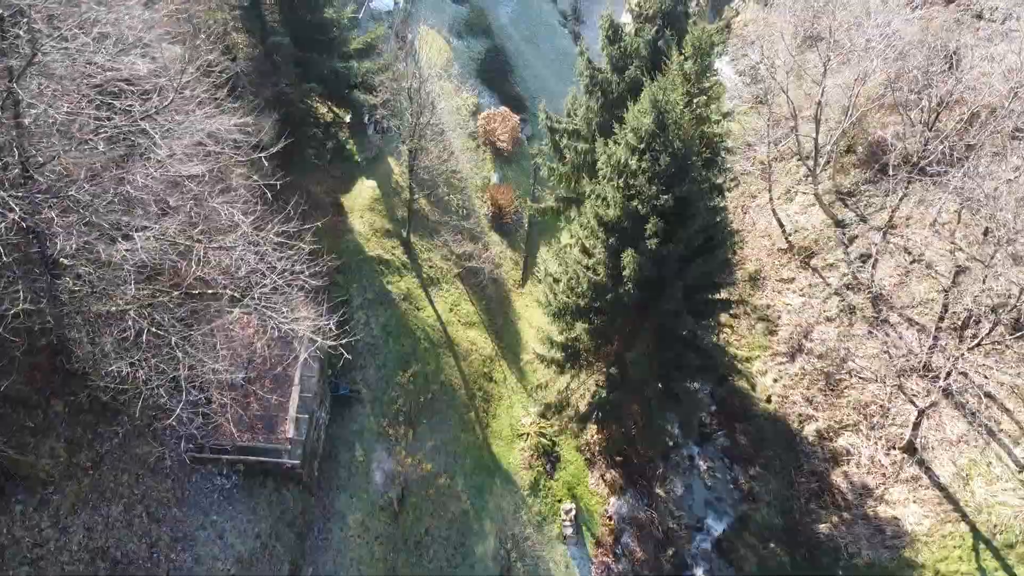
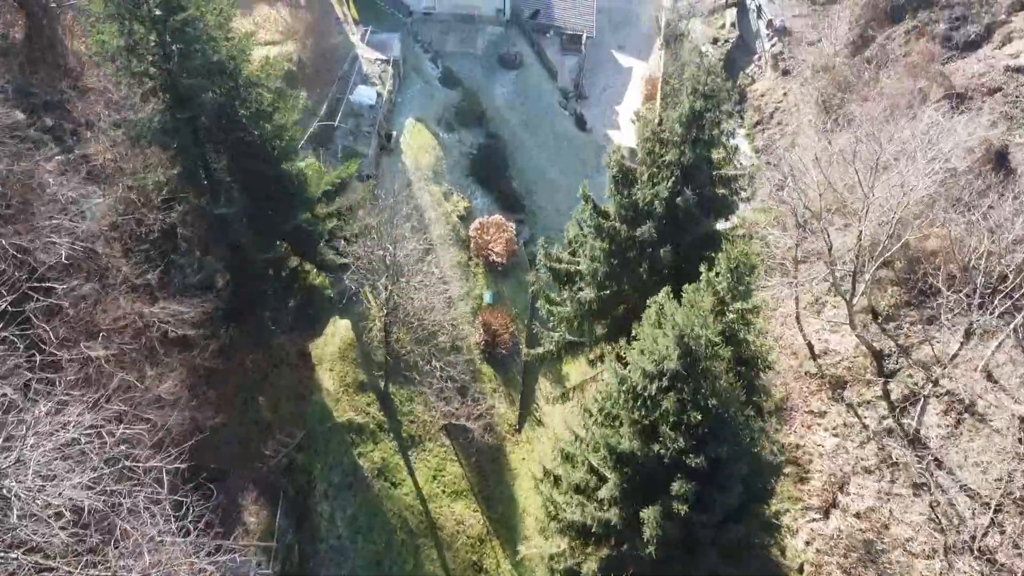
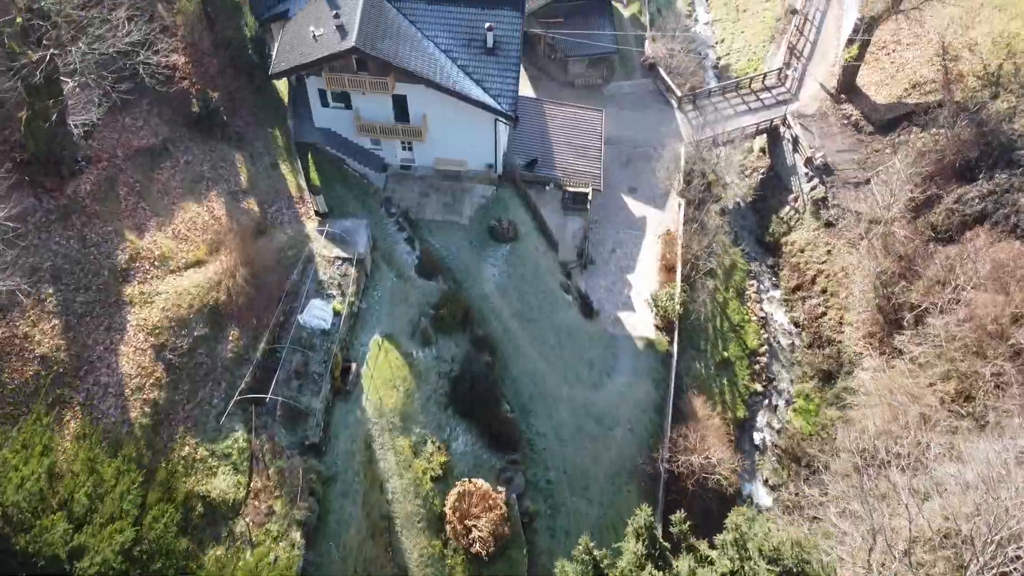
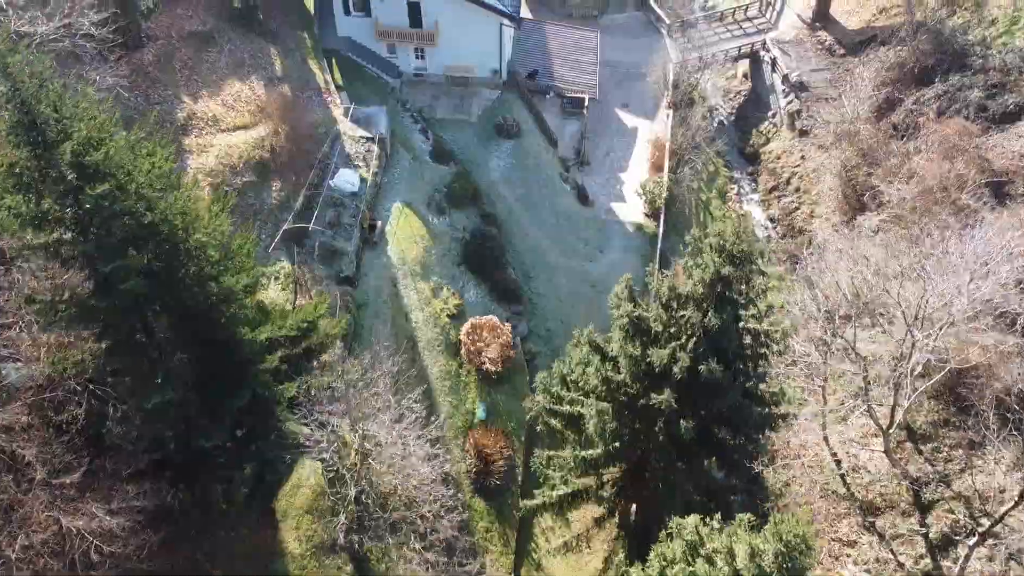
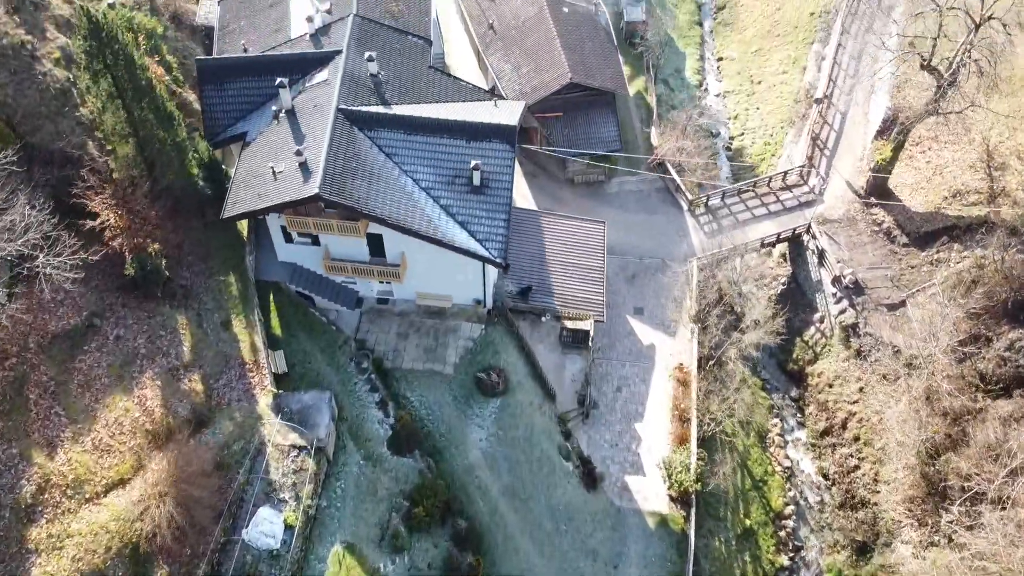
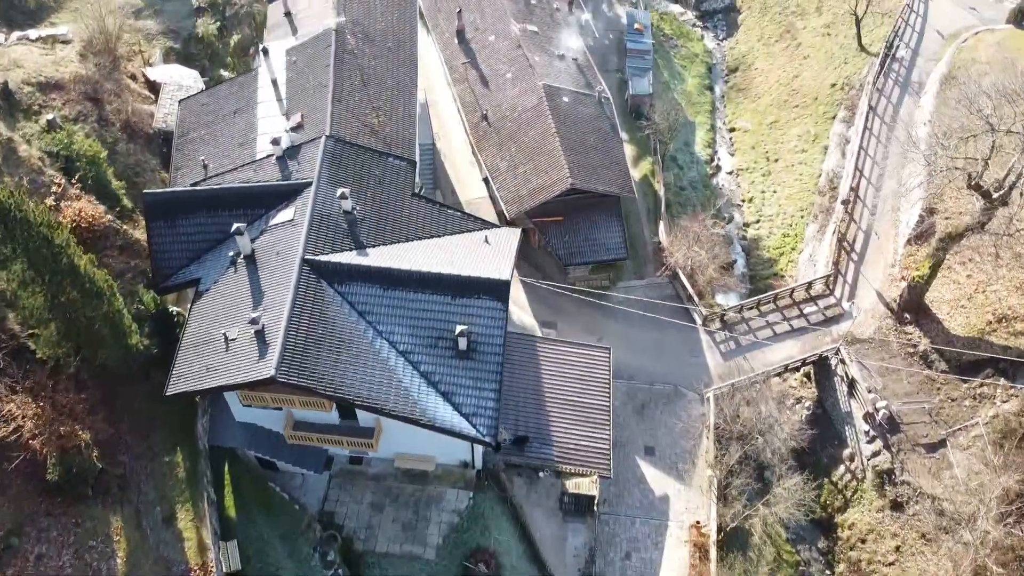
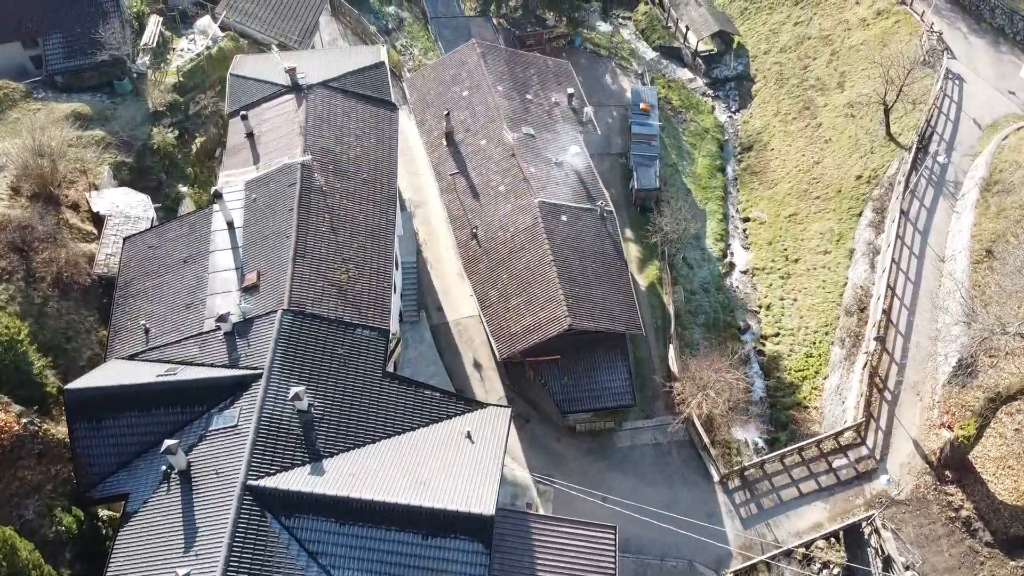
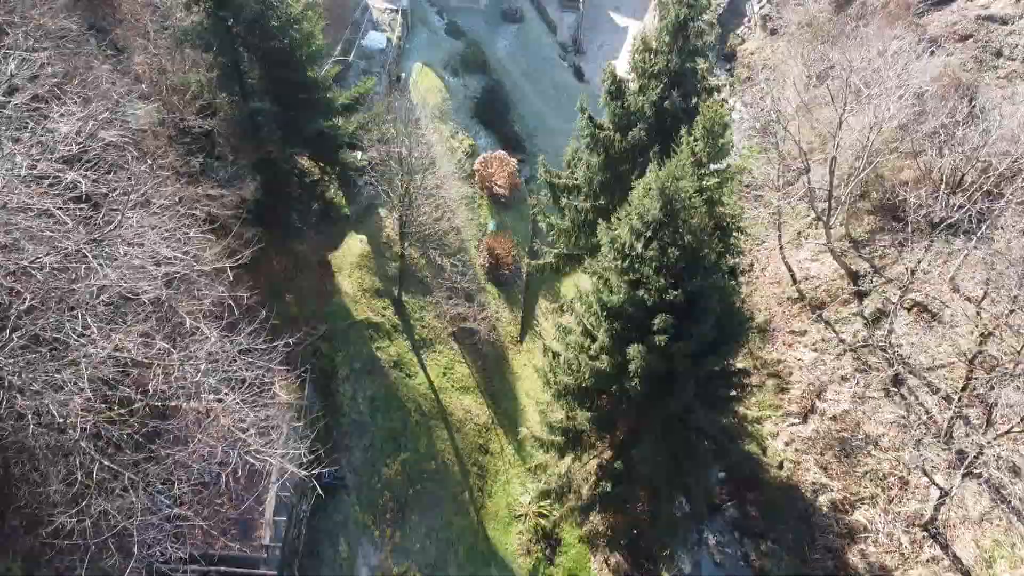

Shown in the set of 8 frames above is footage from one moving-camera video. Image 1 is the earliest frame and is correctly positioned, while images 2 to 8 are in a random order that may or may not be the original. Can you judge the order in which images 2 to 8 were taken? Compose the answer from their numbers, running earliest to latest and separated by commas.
8, 2, 4, 3, 5, 6, 7
